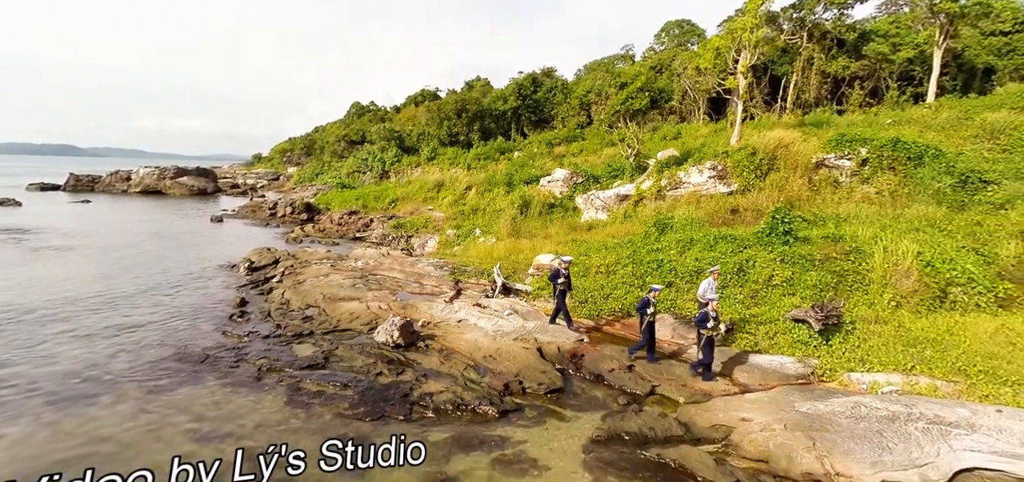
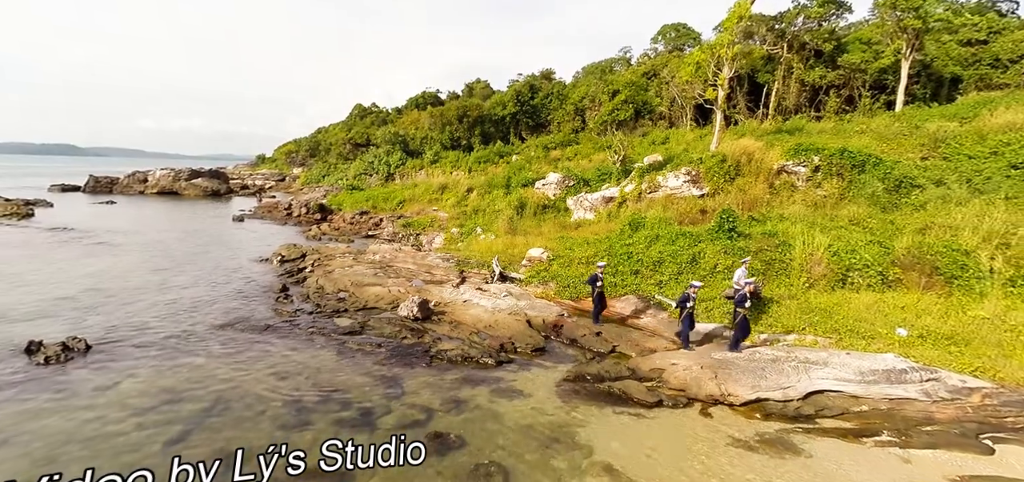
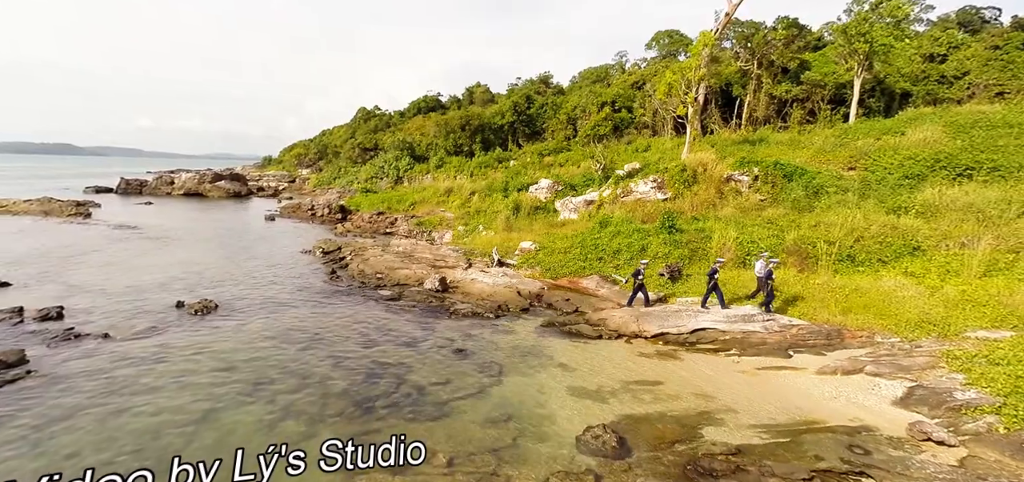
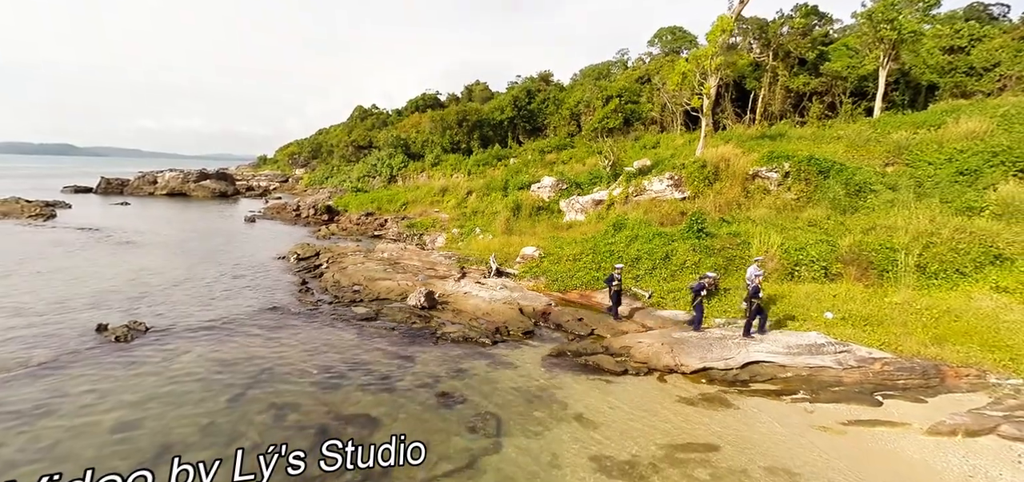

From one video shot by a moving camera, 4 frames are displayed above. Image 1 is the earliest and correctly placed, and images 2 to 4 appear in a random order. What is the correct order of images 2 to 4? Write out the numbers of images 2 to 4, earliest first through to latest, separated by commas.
2, 4, 3
